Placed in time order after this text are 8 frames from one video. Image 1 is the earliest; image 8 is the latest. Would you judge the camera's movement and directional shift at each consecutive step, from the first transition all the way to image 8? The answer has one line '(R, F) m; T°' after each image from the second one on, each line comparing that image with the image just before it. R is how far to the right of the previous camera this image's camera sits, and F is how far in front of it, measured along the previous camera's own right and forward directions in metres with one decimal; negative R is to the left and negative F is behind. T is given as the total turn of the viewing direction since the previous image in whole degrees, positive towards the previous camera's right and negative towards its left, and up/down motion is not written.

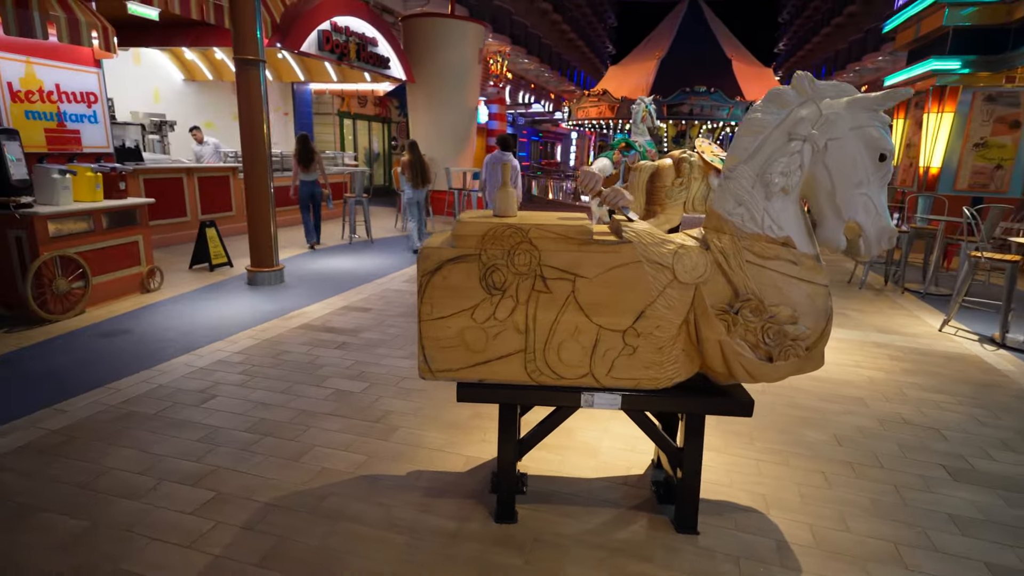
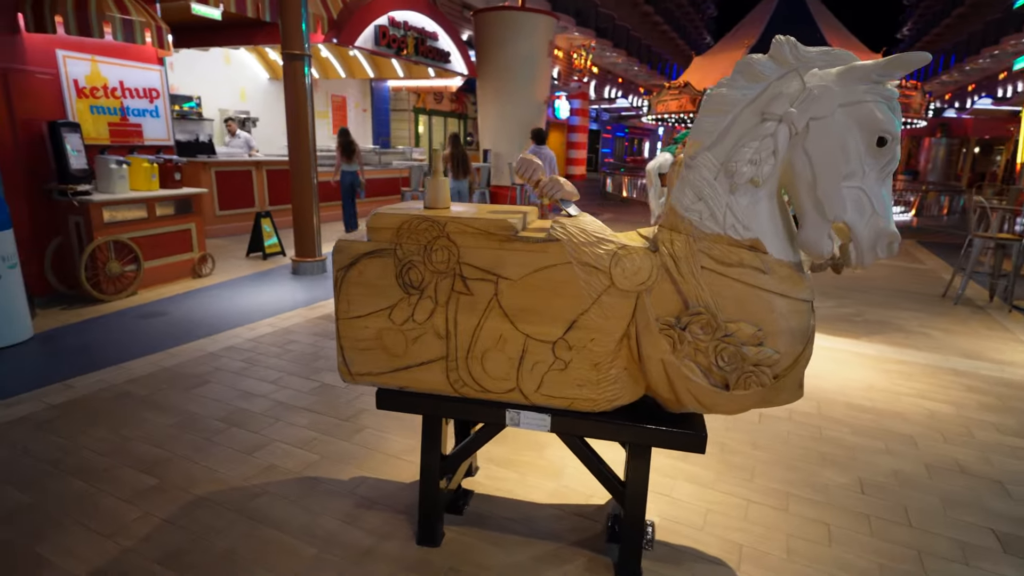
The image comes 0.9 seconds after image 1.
(+0.5, +0.3) m; -9°
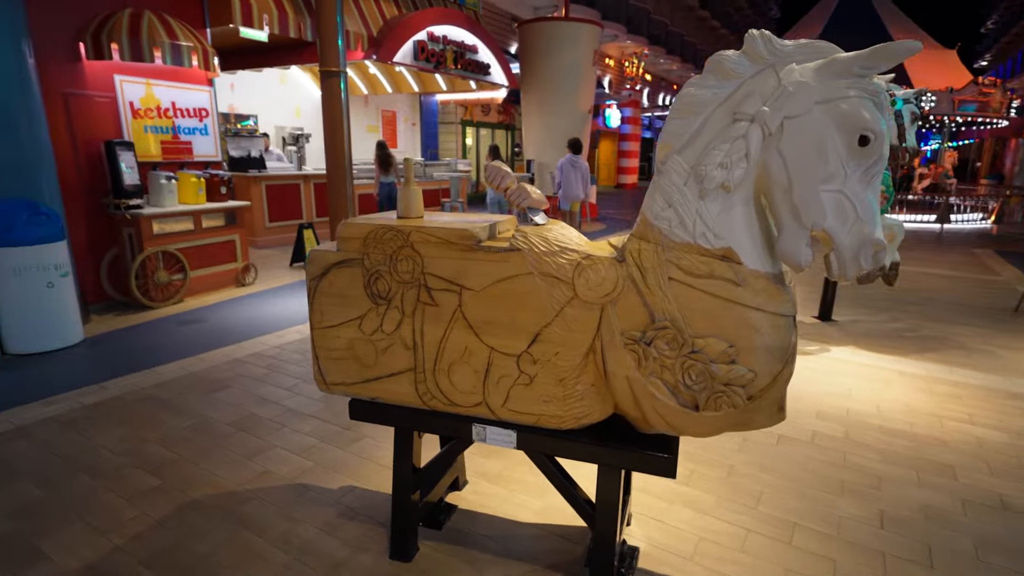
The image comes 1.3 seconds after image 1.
(+0.3, +0.1) m; -6°
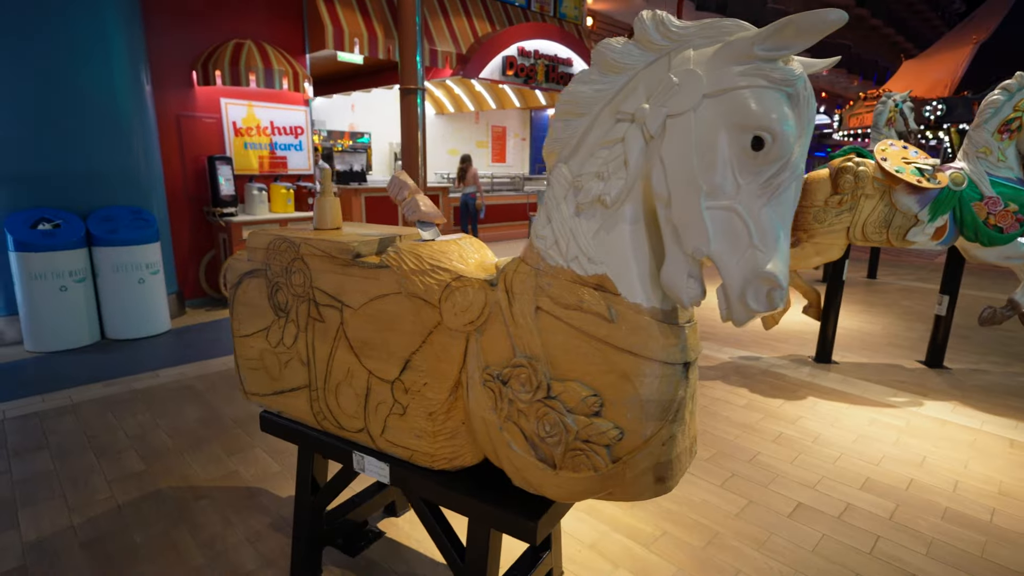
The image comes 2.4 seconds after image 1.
(+0.7, +0.2) m; -13°
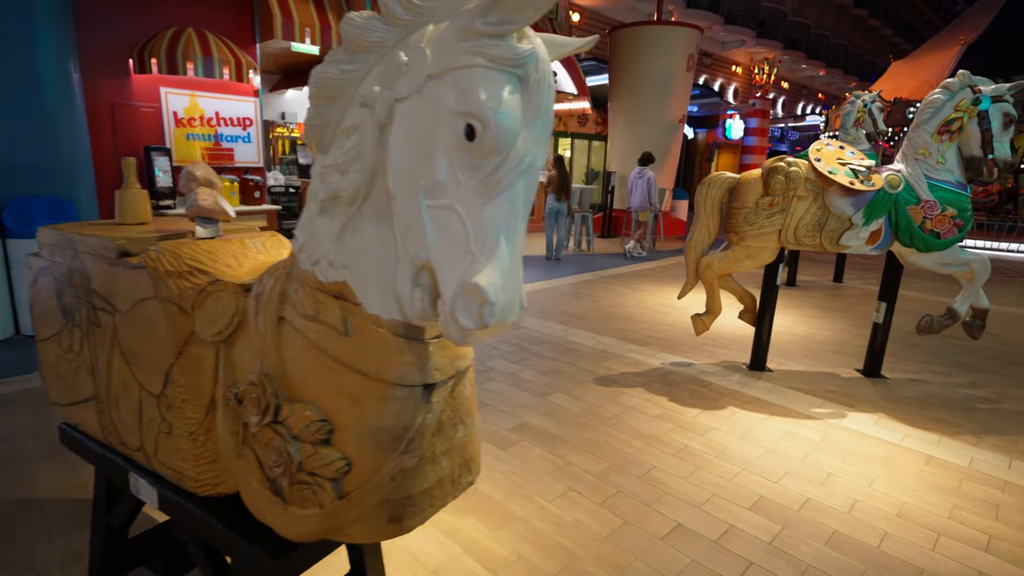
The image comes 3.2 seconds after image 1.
(+0.5, +0.2) m; 0°
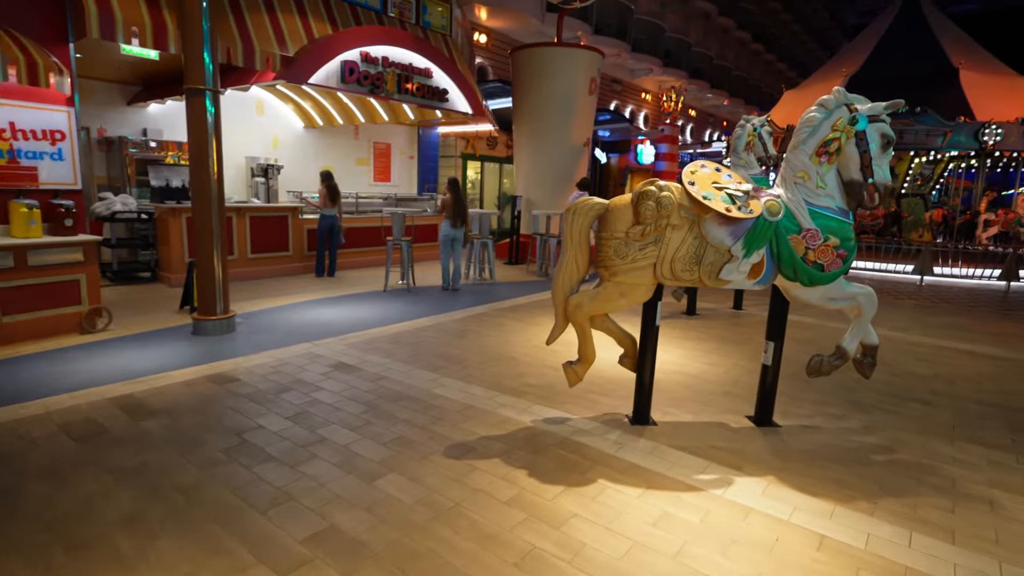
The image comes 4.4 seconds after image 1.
(+0.5, +0.6) m; +7°
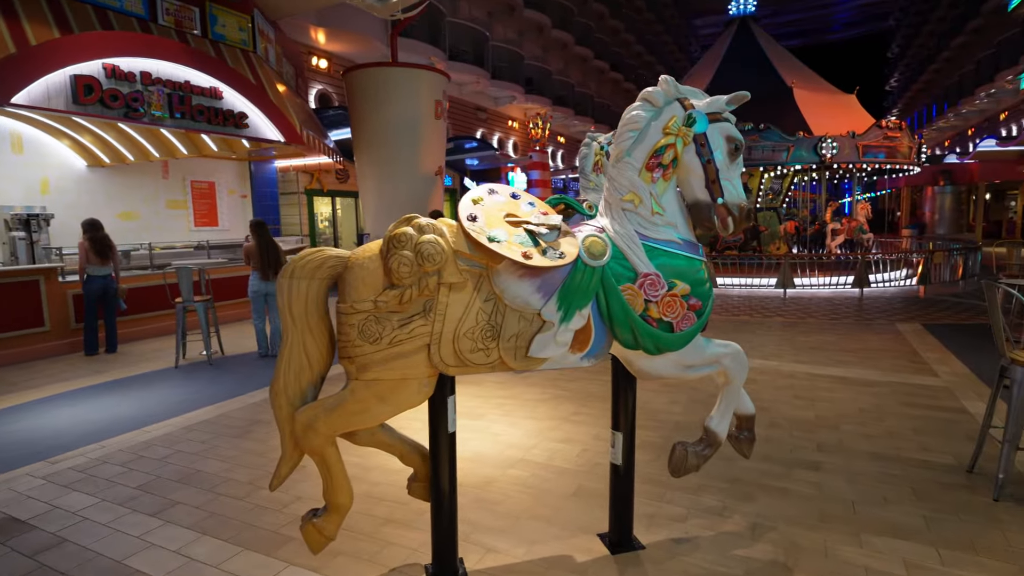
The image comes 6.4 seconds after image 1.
(+0.7, +1.1) m; +11°
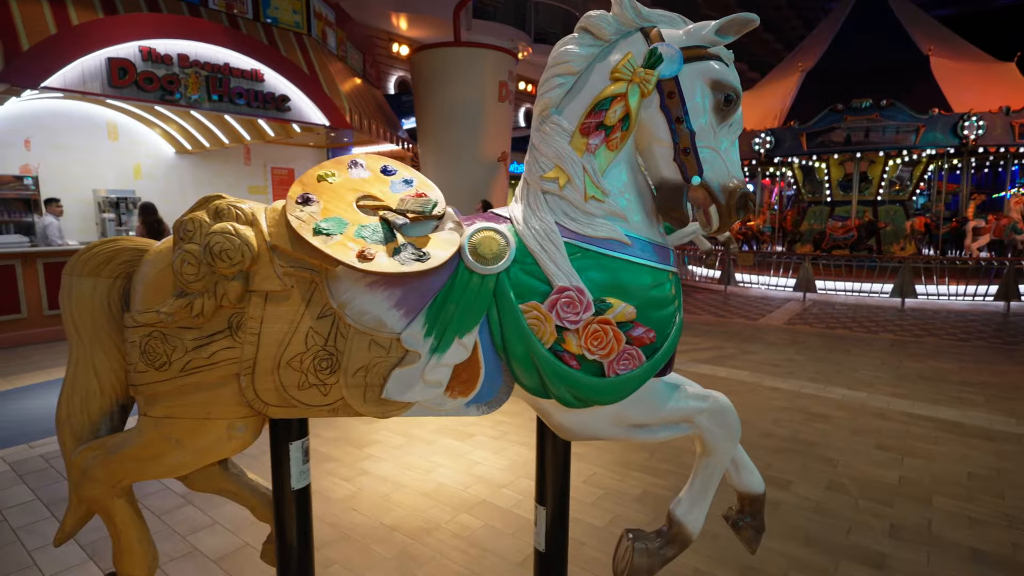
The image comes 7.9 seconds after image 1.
(+0.6, +0.7) m; -11°
